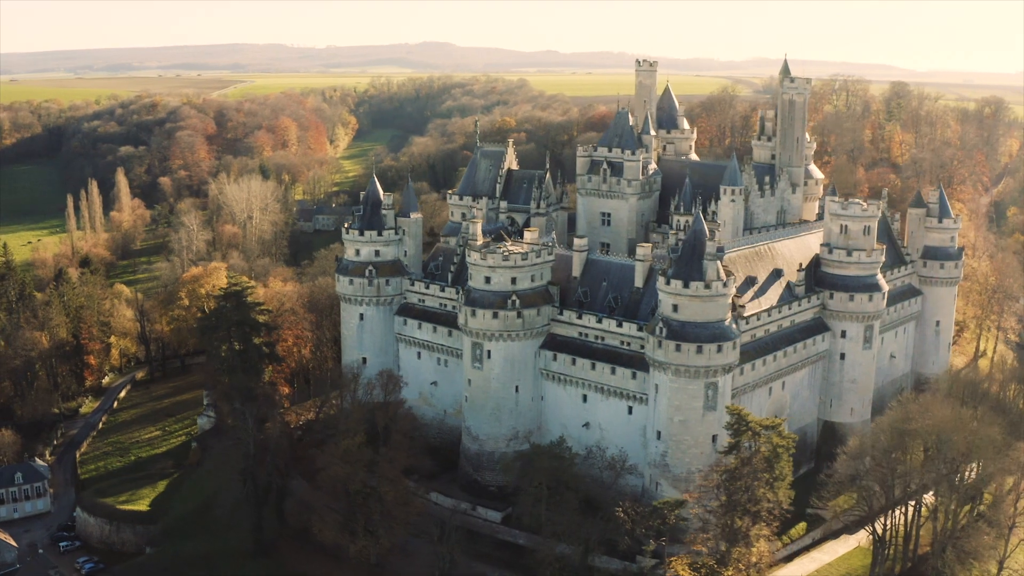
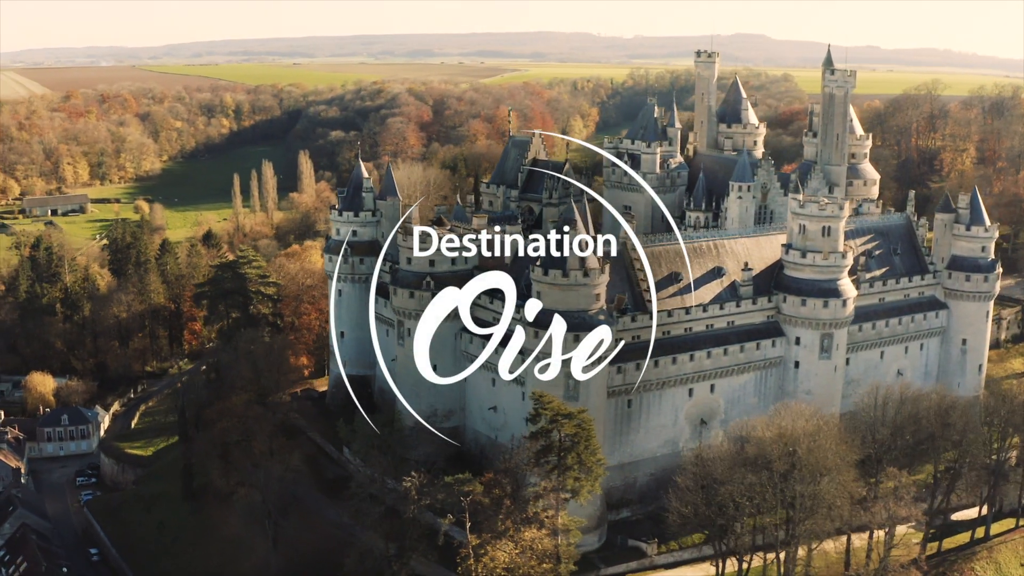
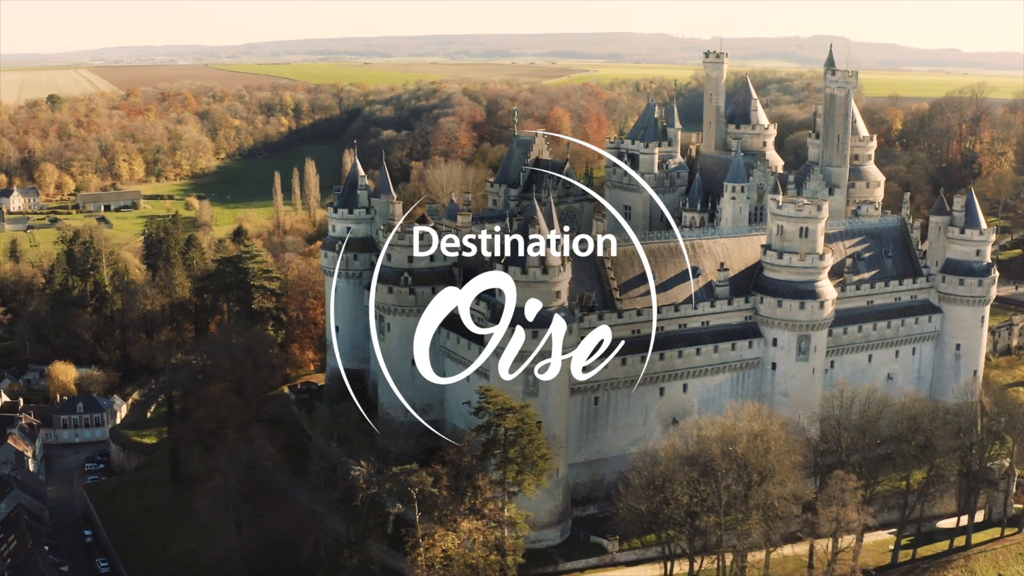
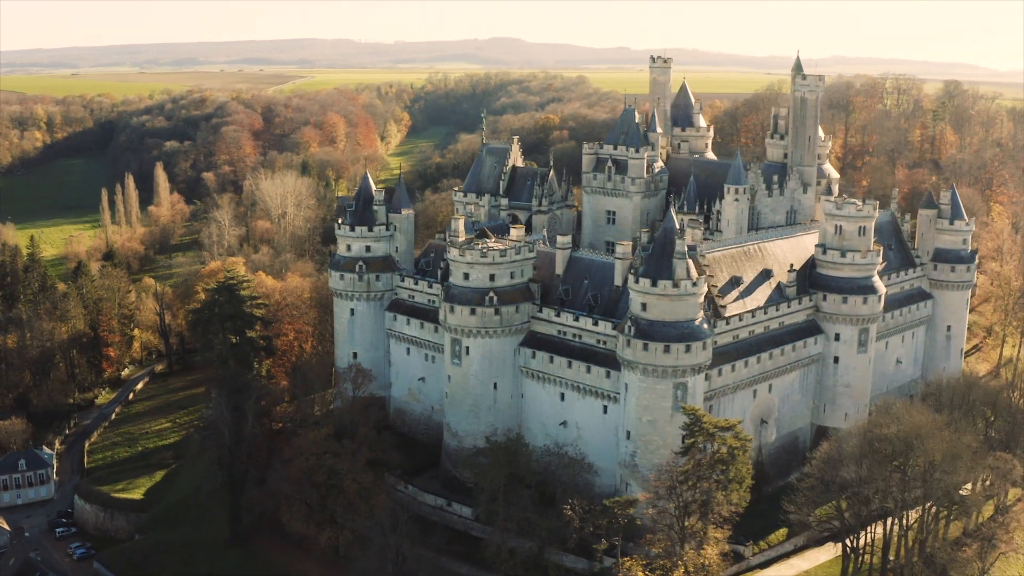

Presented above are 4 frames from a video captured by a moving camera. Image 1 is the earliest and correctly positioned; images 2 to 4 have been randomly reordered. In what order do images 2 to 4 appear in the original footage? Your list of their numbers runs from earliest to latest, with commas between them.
4, 2, 3
